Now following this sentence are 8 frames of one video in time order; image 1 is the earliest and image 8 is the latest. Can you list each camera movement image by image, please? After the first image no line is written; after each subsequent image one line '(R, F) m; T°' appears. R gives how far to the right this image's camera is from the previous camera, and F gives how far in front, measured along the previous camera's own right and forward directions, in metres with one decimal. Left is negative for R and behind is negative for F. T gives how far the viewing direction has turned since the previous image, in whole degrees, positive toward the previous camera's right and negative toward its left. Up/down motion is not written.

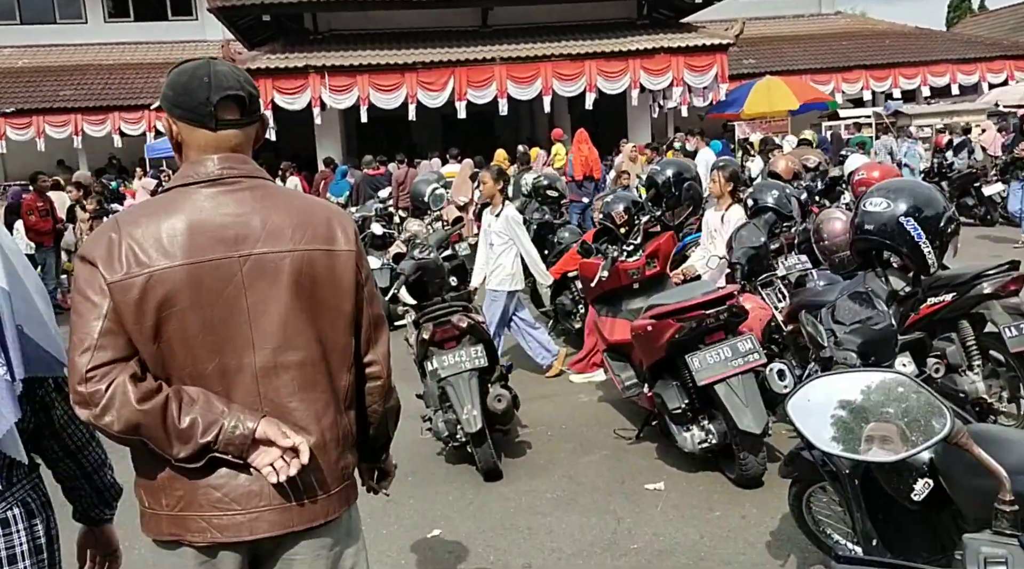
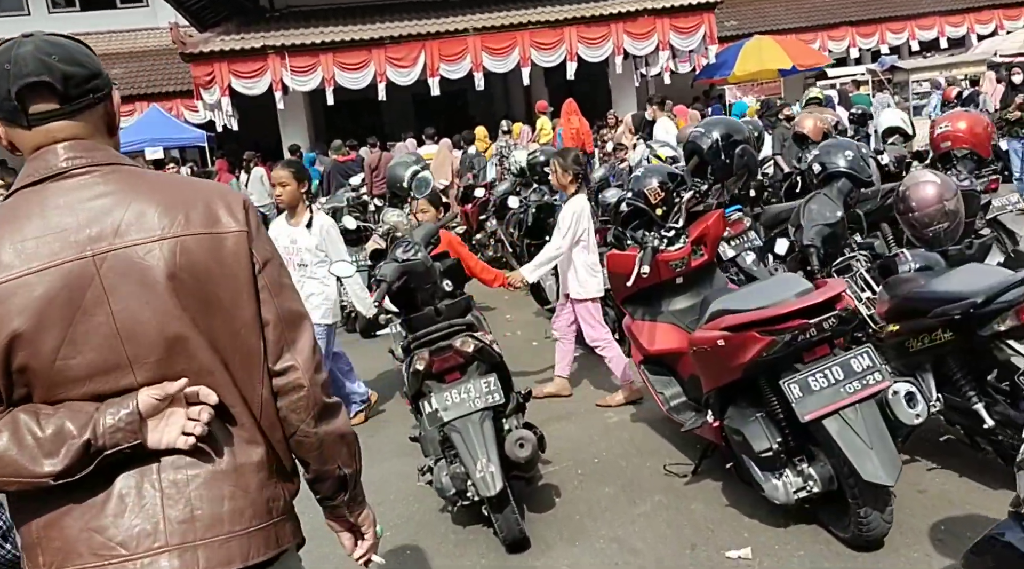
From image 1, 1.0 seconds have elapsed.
(-0.1, +1.0) m; +1°
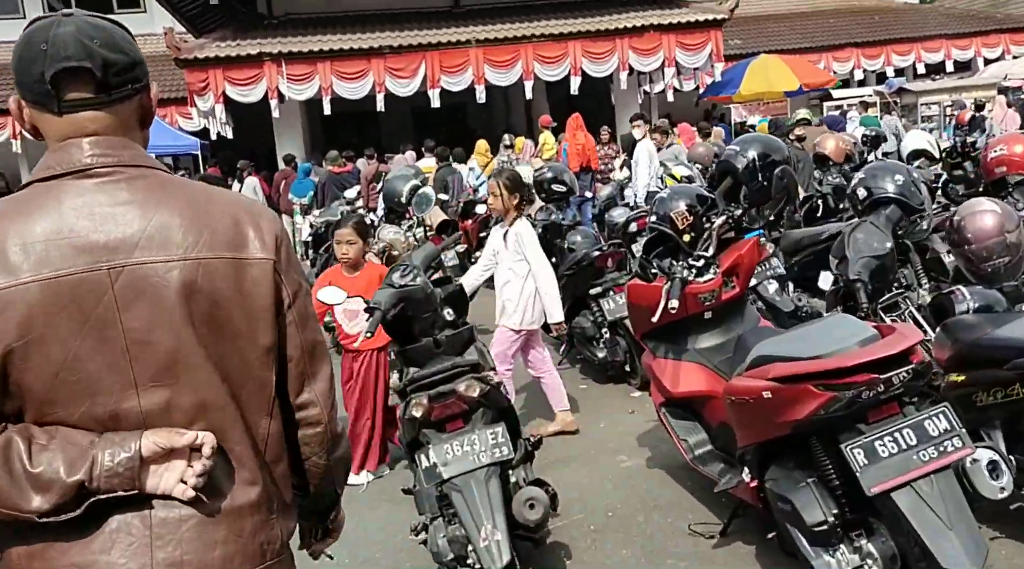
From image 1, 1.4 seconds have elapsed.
(-0.1, +0.4) m; 0°
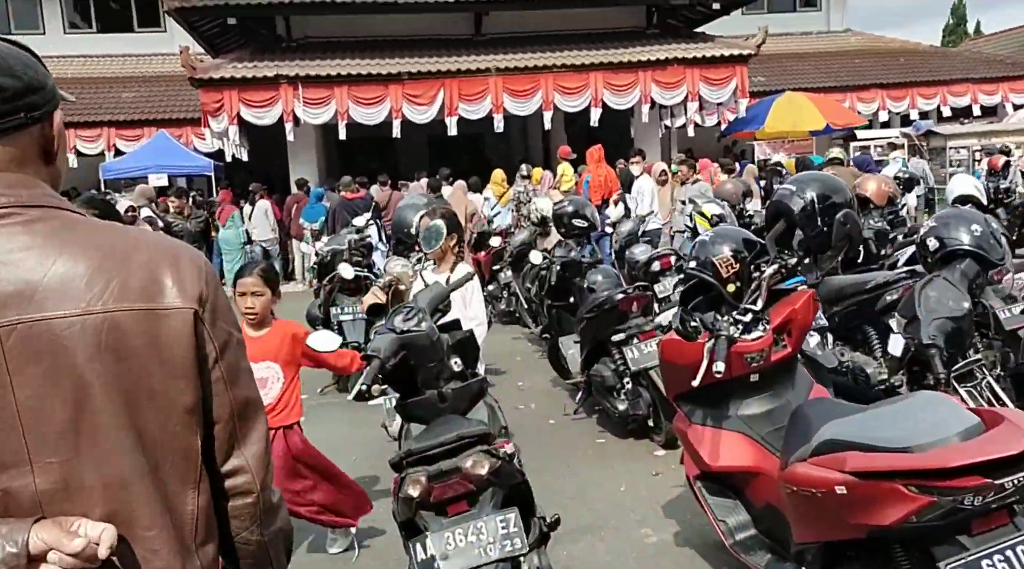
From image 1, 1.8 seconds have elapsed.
(0.0, +0.4) m; -1°
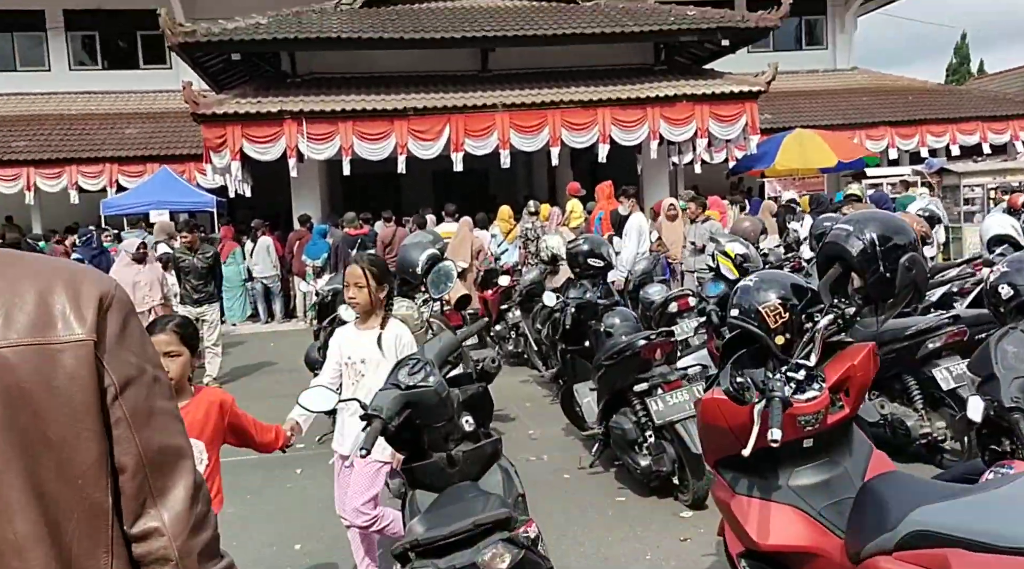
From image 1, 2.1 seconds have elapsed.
(-0.1, +0.3) m; 0°
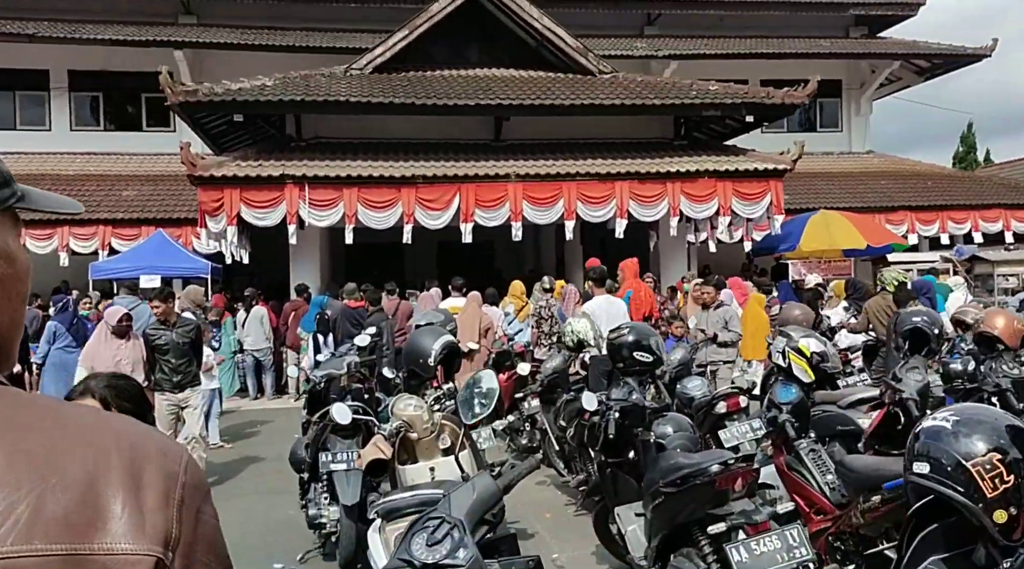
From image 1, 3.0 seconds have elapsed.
(-0.2, +0.9) m; 0°
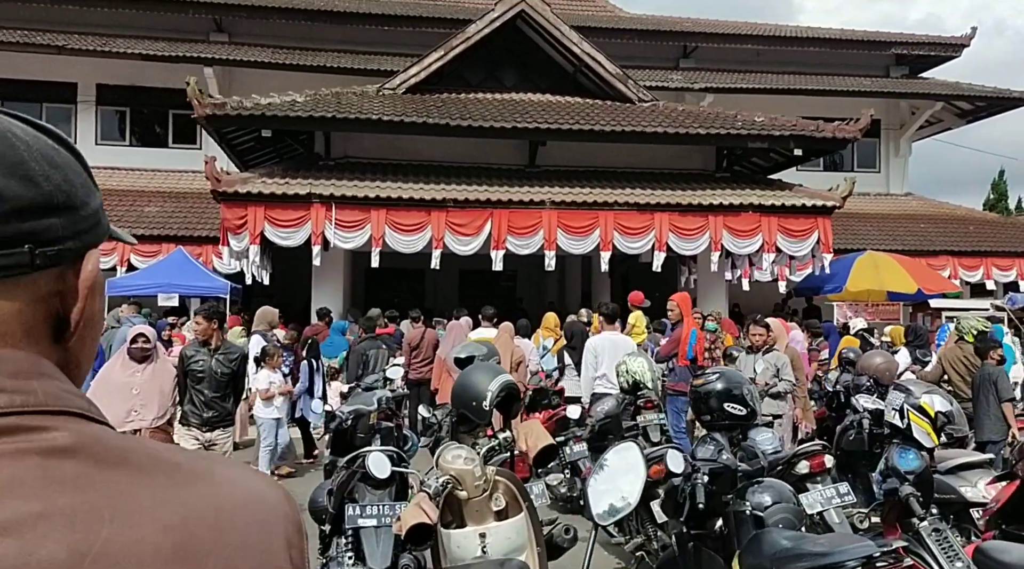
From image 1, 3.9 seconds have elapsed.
(-0.2, +0.7) m; -1°
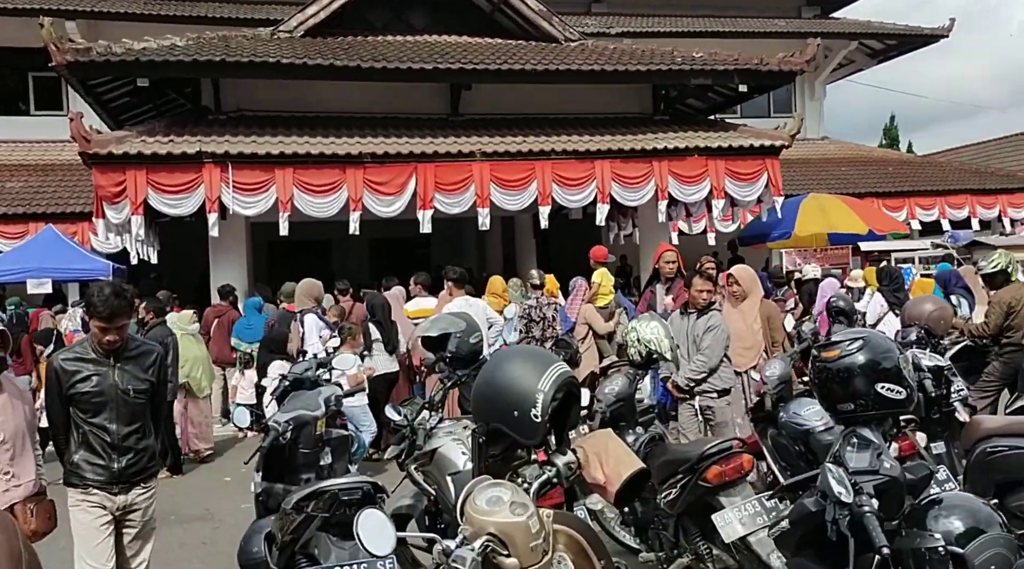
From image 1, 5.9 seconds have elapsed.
(-0.4, +1.4) m; +6°
